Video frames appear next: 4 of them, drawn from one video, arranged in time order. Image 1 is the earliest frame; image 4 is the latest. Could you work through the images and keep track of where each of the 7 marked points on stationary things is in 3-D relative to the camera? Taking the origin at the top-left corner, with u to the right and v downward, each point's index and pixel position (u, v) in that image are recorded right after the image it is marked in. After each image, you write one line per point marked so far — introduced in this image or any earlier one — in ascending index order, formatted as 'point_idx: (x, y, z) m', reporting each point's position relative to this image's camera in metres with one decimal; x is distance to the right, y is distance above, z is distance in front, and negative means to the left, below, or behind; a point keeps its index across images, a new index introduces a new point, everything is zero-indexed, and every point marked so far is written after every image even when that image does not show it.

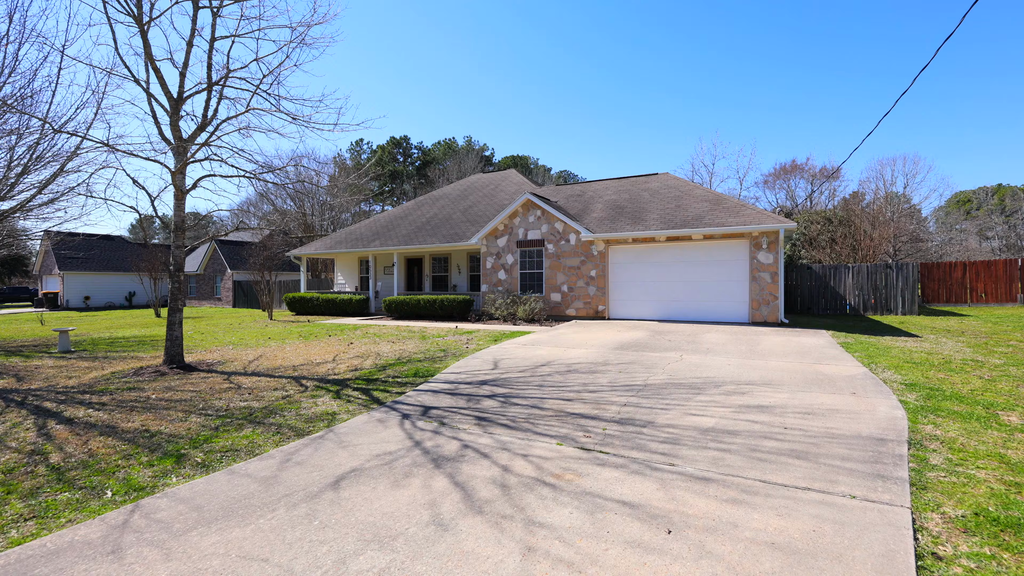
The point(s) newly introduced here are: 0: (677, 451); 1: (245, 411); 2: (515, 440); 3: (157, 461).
0: (+1.3, -1.2, +3.6) m
1: (-2.9, -1.3, +5.1) m
2: (0.0, -1.3, +4.0) m
3: (-2.7, -1.3, +3.7) m
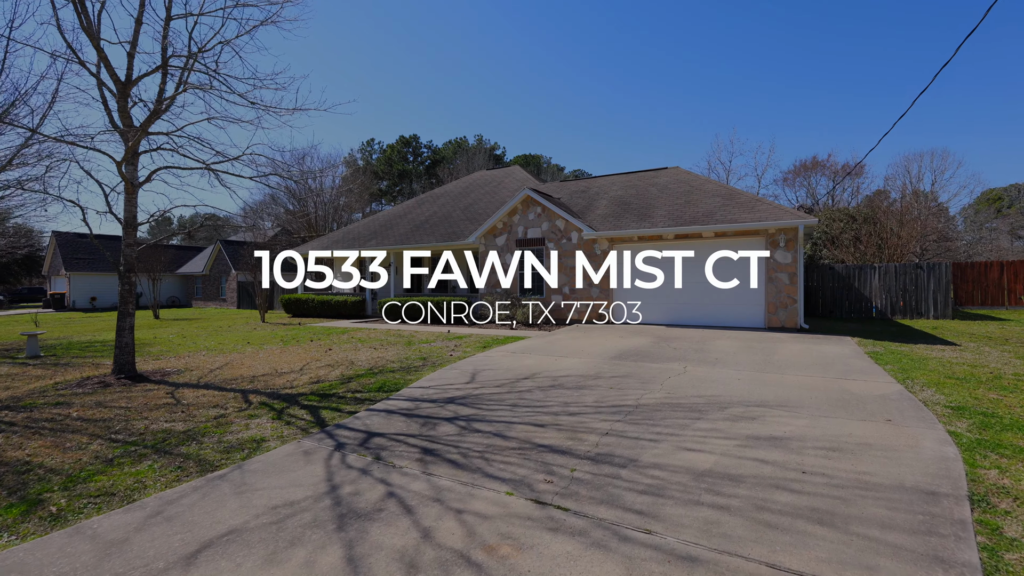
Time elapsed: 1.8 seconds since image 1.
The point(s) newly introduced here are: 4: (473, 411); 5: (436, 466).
0: (+0.8, -1.3, +2.8) m
1: (-3.2, -1.4, +4.4) m
2: (-0.4, -1.3, +3.1) m
3: (-3.1, -1.4, +3.0) m
4: (-0.4, -1.3, +4.9) m
5: (-0.6, -1.3, +3.5) m
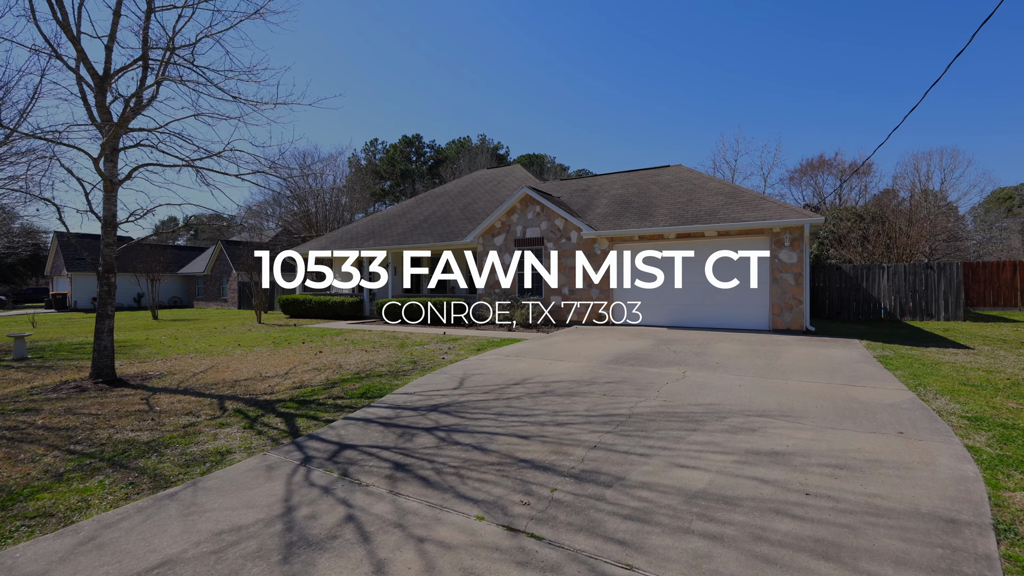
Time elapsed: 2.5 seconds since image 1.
0: (+0.7, -1.3, +2.5) m
1: (-3.4, -1.4, +4.2) m
2: (-0.5, -1.3, +2.9) m
3: (-3.3, -1.4, +2.7) m
4: (-0.5, -1.3, +4.6) m
5: (-0.7, -1.3, +3.2) m
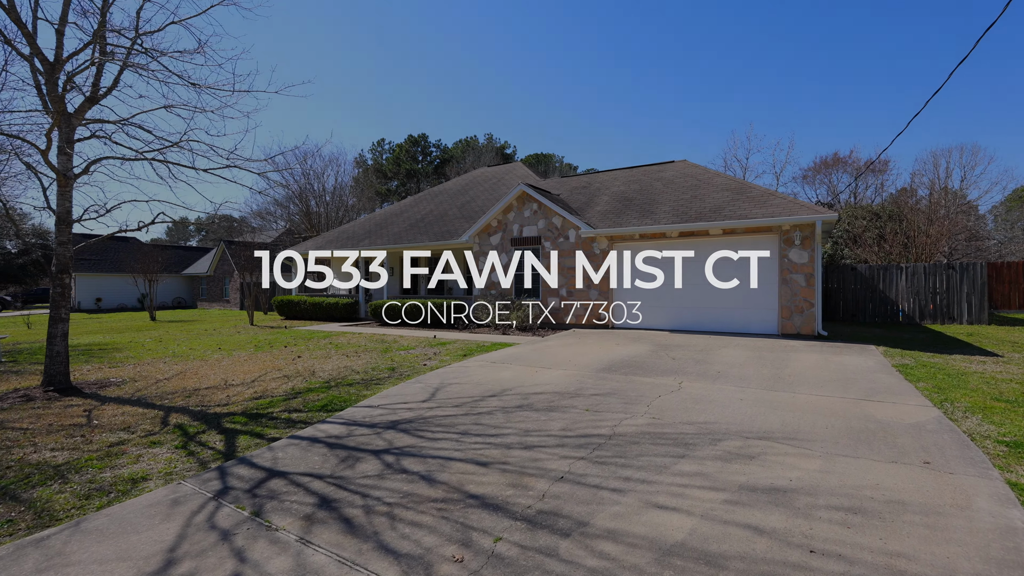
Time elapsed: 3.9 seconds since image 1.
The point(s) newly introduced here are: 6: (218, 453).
0: (+0.3, -1.3, +1.9) m
1: (-3.7, -1.4, +3.7) m
2: (-0.9, -1.3, +2.3) m
3: (-3.7, -1.4, +2.2) m
4: (-0.9, -1.3, +4.1) m
5: (-1.1, -1.3, +2.7) m
6: (-2.4, -1.4, +4.0) m
